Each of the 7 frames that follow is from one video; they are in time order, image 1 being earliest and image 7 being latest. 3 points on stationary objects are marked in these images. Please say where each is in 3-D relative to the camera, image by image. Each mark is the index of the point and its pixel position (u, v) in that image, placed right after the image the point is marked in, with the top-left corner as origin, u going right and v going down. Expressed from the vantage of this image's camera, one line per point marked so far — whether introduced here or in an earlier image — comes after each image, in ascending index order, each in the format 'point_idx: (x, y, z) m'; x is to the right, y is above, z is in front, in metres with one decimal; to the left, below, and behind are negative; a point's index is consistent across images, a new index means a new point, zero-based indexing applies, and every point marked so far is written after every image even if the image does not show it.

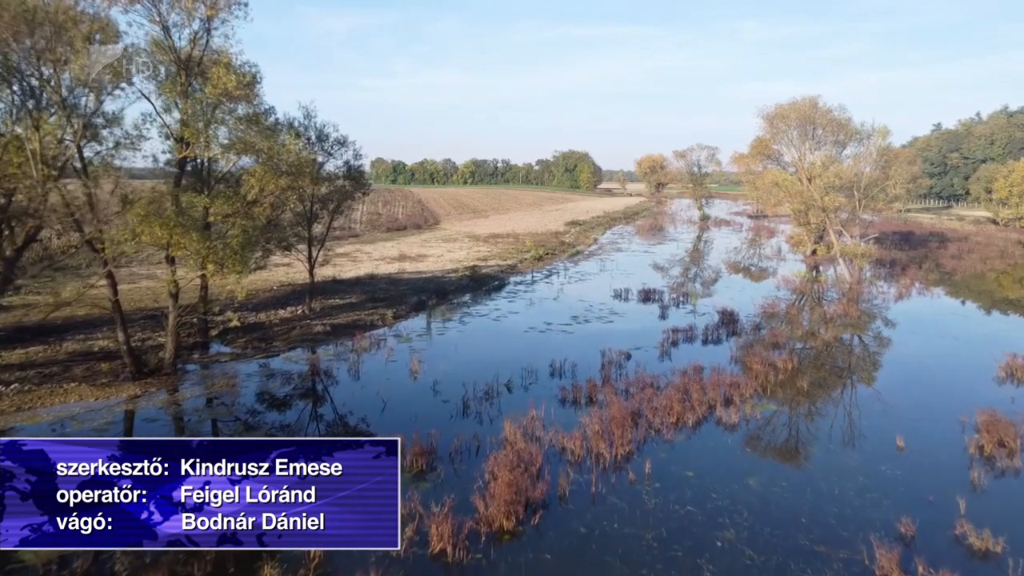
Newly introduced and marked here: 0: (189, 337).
0: (-7.5, -1.2, +18.7) m
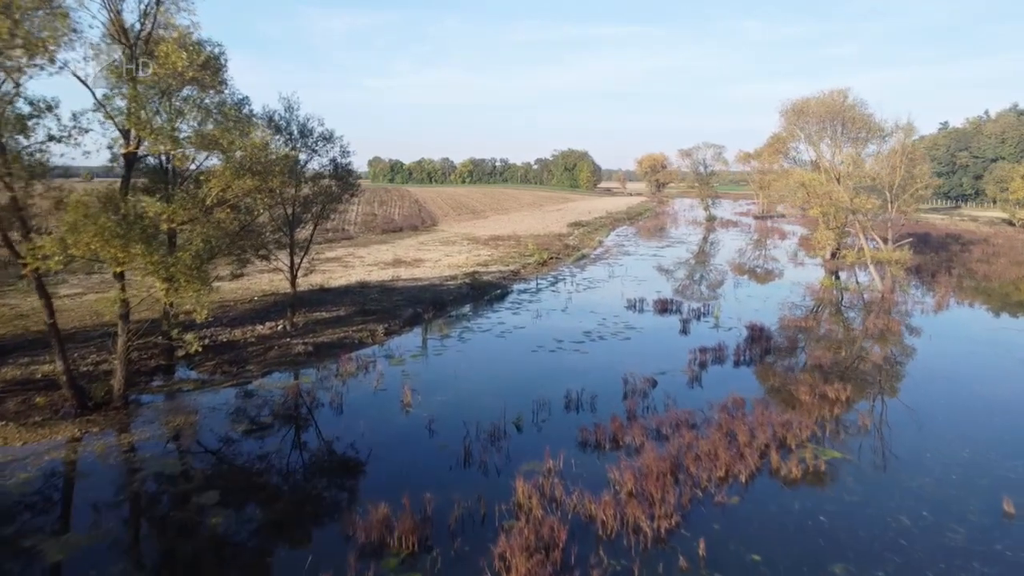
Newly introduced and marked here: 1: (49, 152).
0: (-7.4, -1.5, +16.3) m
1: (-6.7, +2.0, +11.7) m
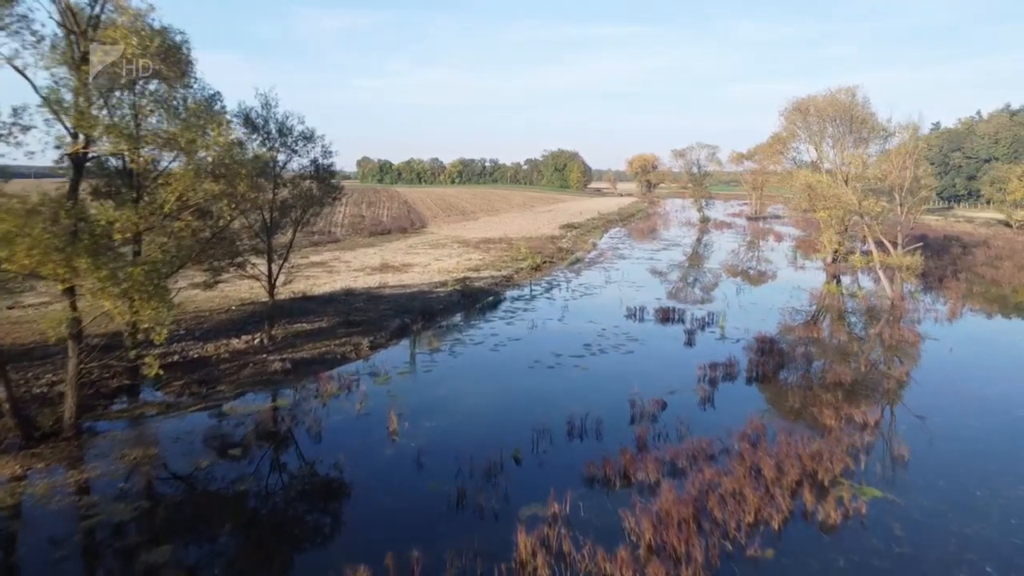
0: (-7.4, -1.7, +14.9) m
1: (-6.7, +1.7, +10.2) m
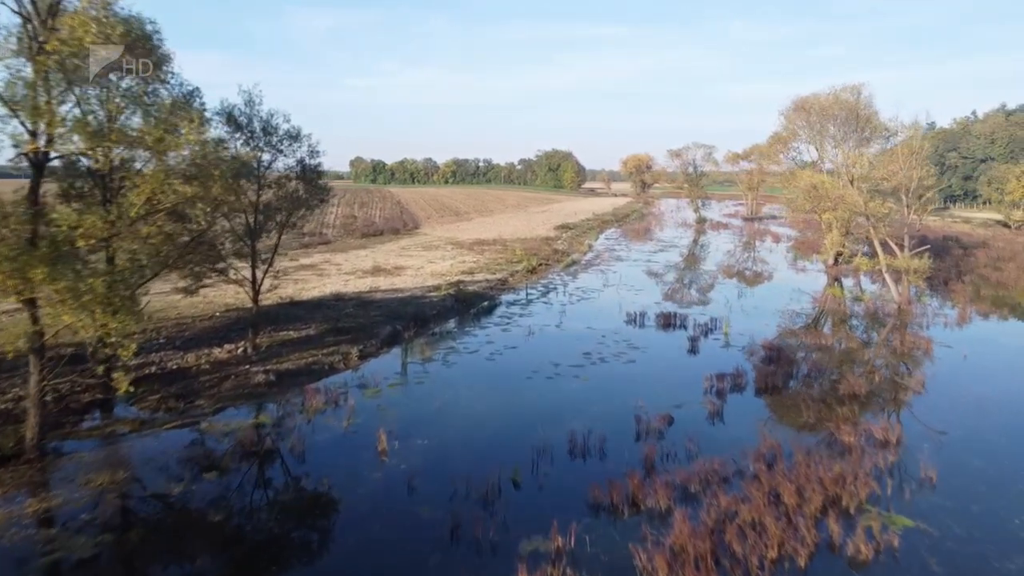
0: (-7.5, -1.9, +14.0) m
1: (-6.8, +1.6, +9.3) m
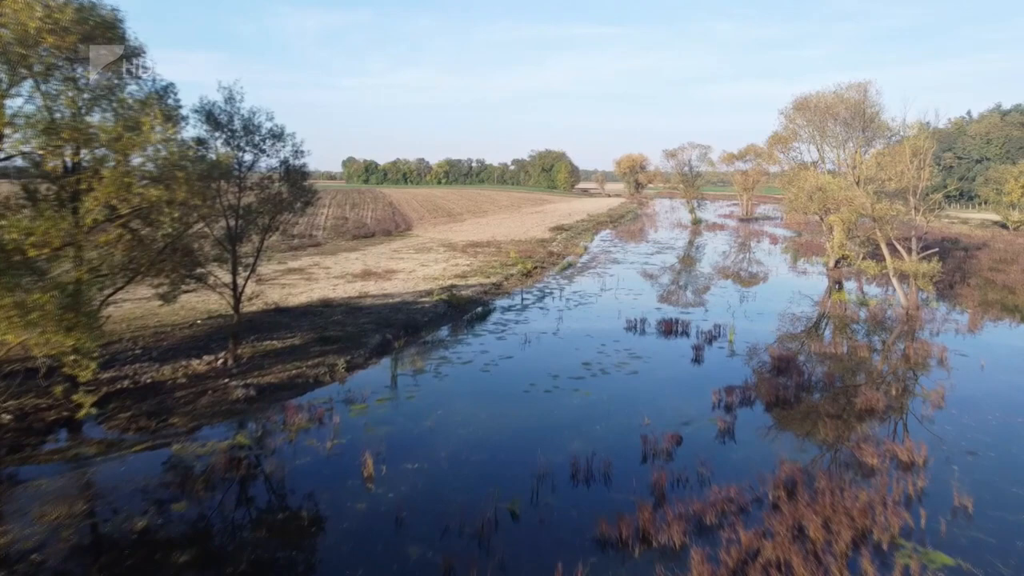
0: (-7.5, -2.0, +13.0) m
1: (-6.8, +1.4, +8.3) m
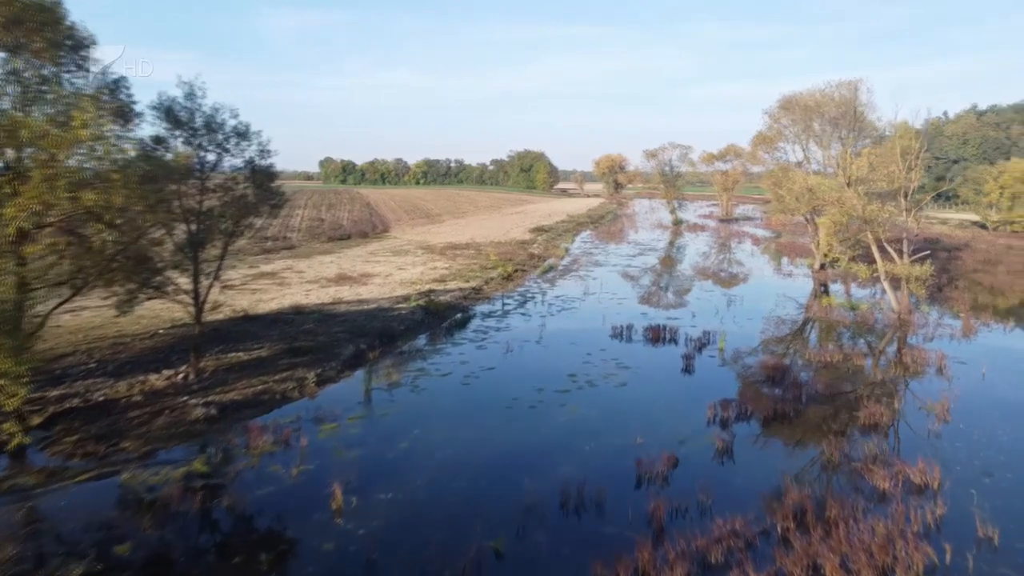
0: (-7.8, -2.2, +11.8) m
1: (-6.9, +1.2, +7.2) m
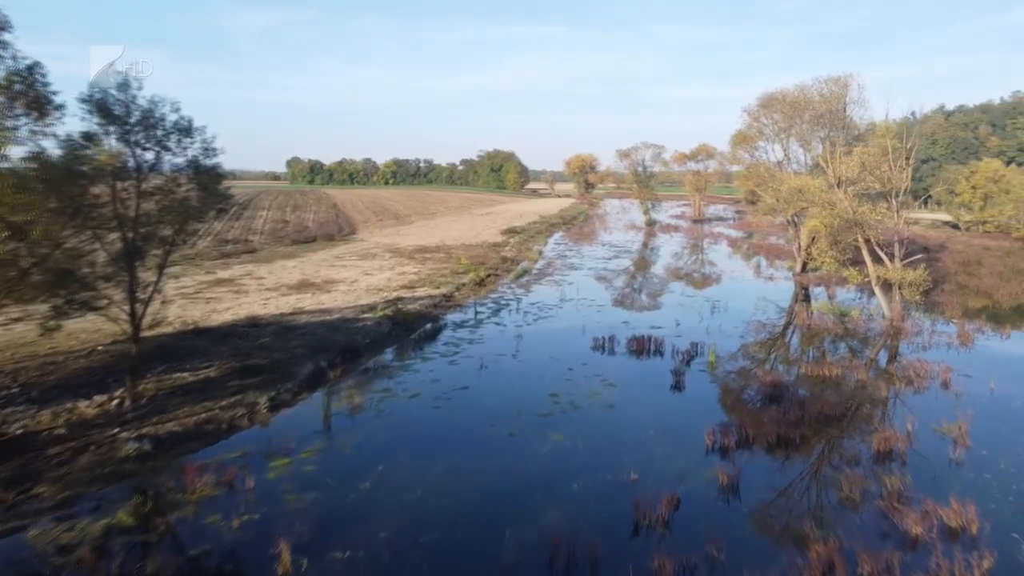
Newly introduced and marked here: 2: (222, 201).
0: (-8.1, -2.5, +10.0) m
1: (-7.1, +1.0, +5.4) m
2: (-5.4, +1.6, +15.2) m
